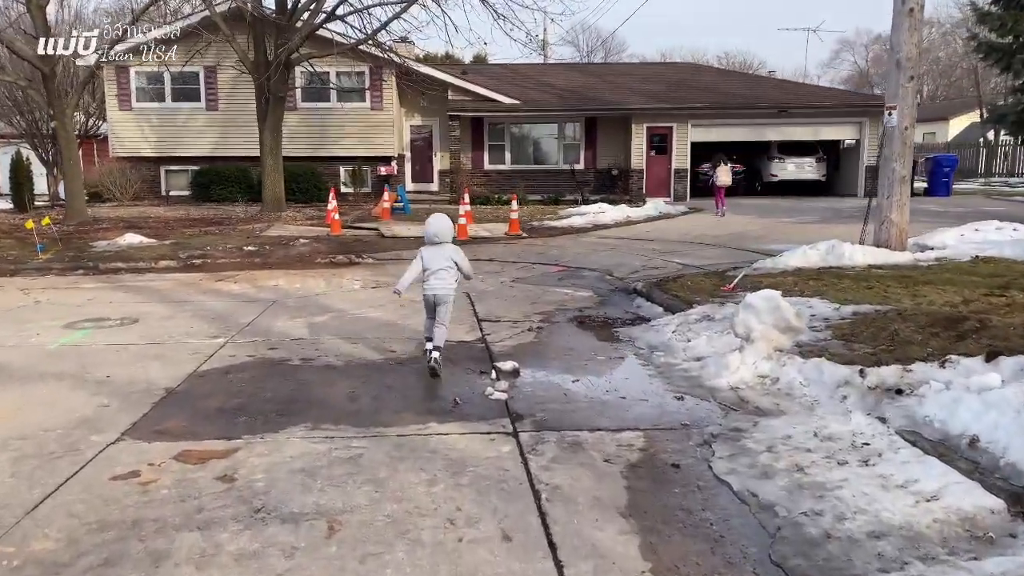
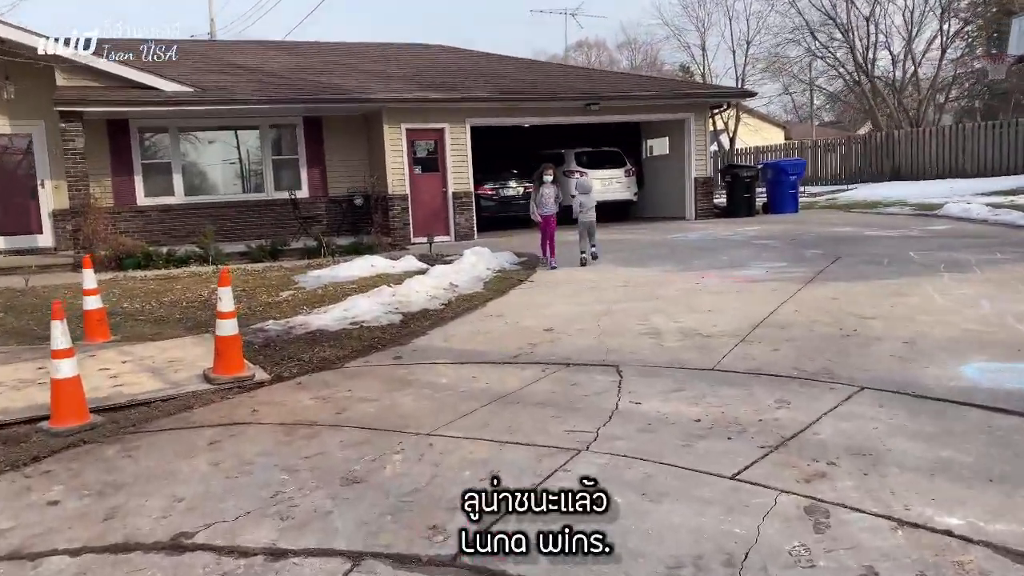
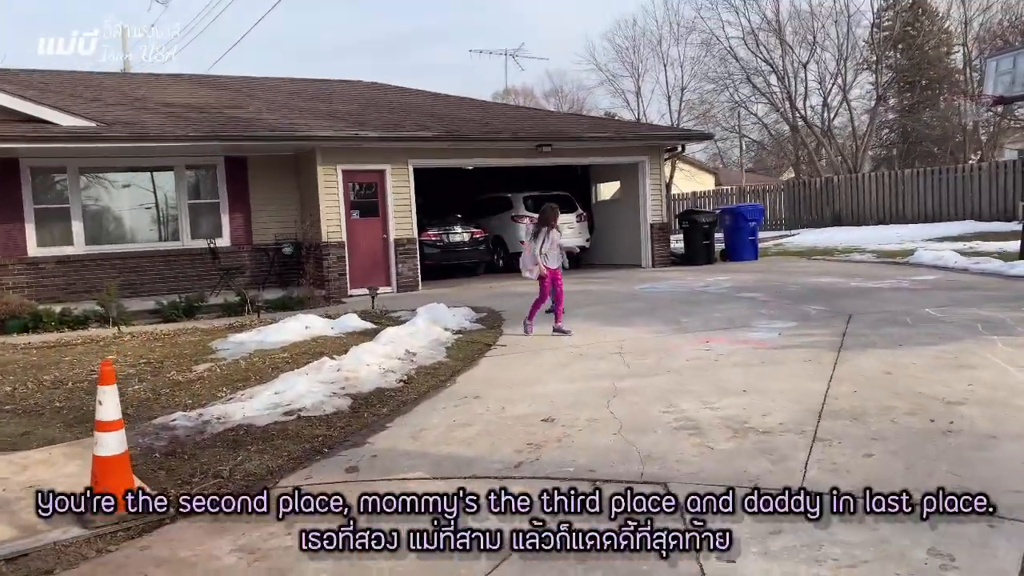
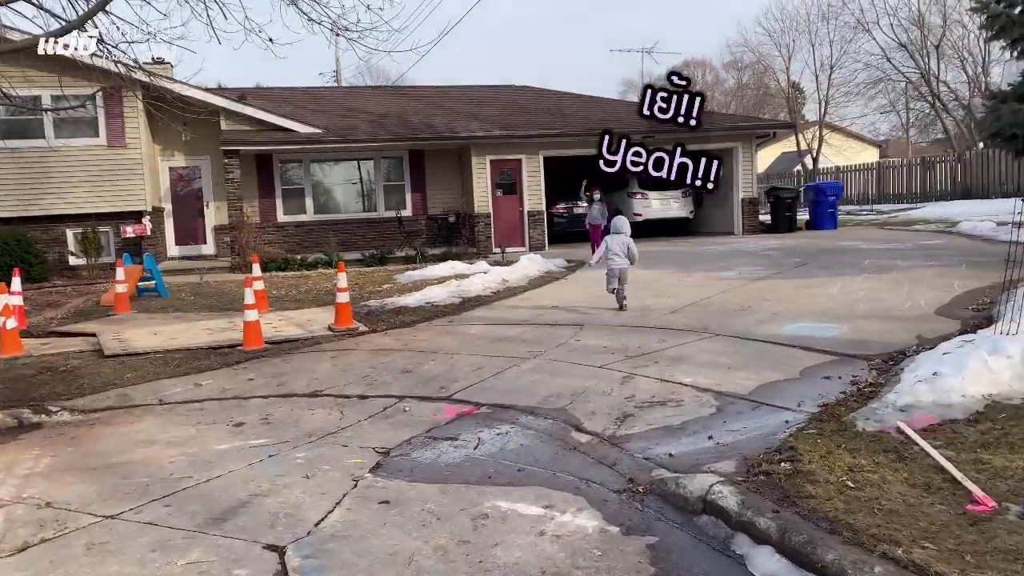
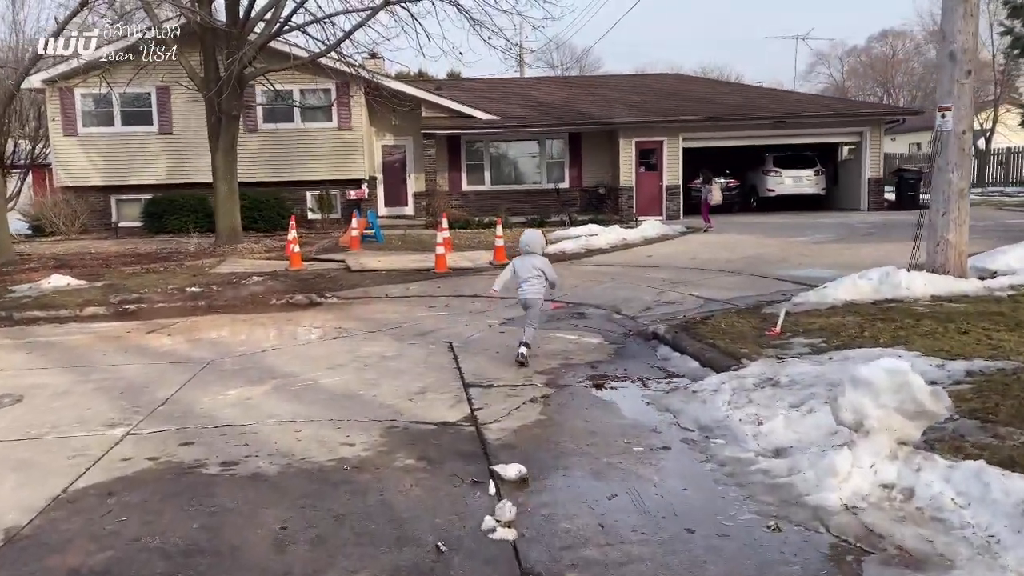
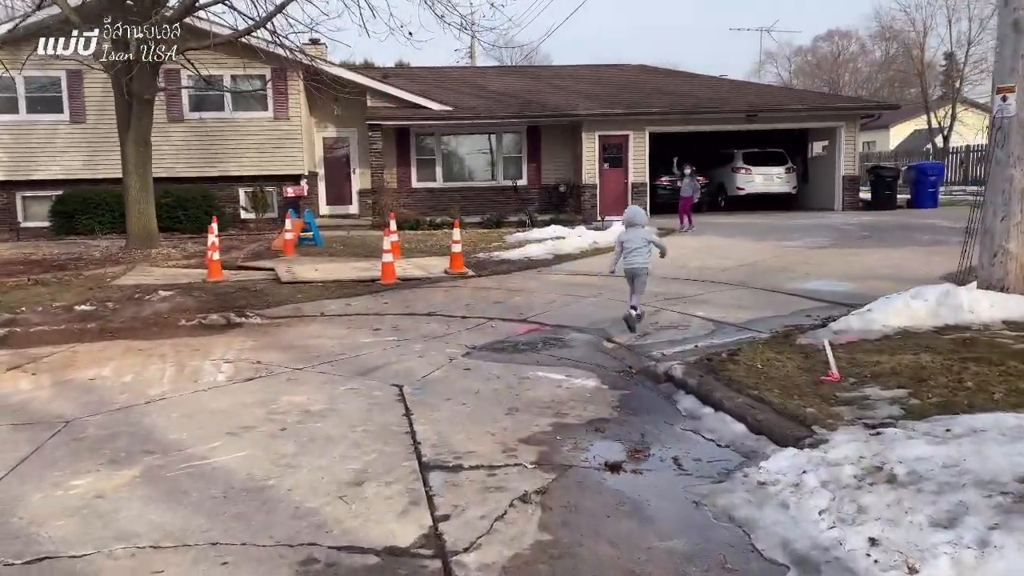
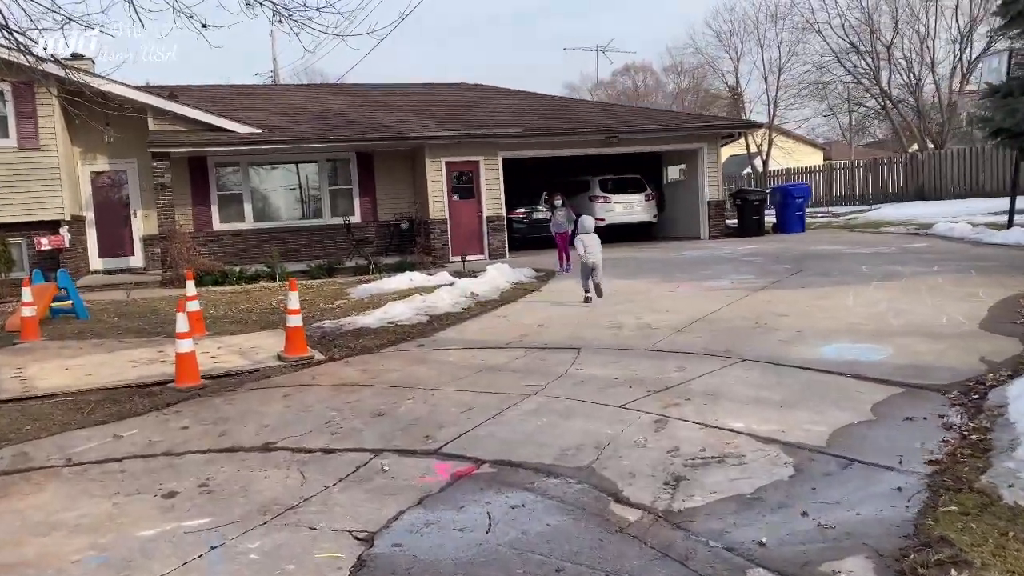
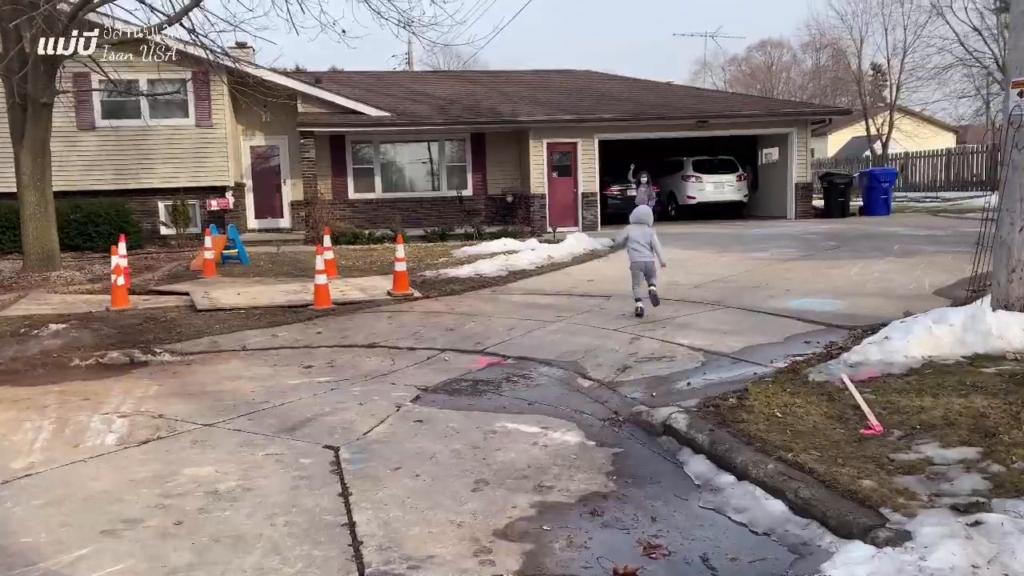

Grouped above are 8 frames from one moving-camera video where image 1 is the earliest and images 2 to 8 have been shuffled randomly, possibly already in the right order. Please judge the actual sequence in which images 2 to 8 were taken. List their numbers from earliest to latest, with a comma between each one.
5, 6, 8, 4, 7, 2, 3
